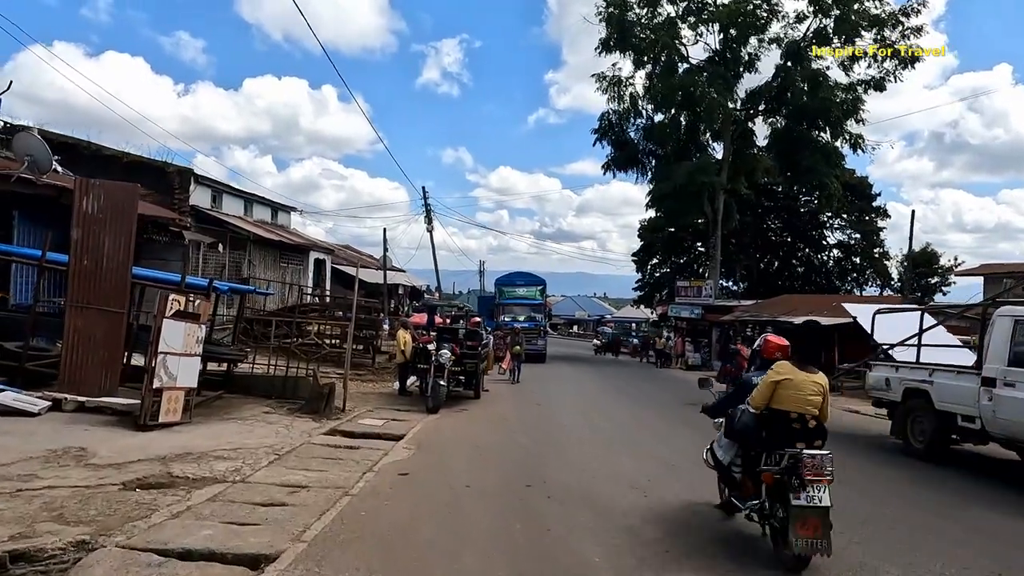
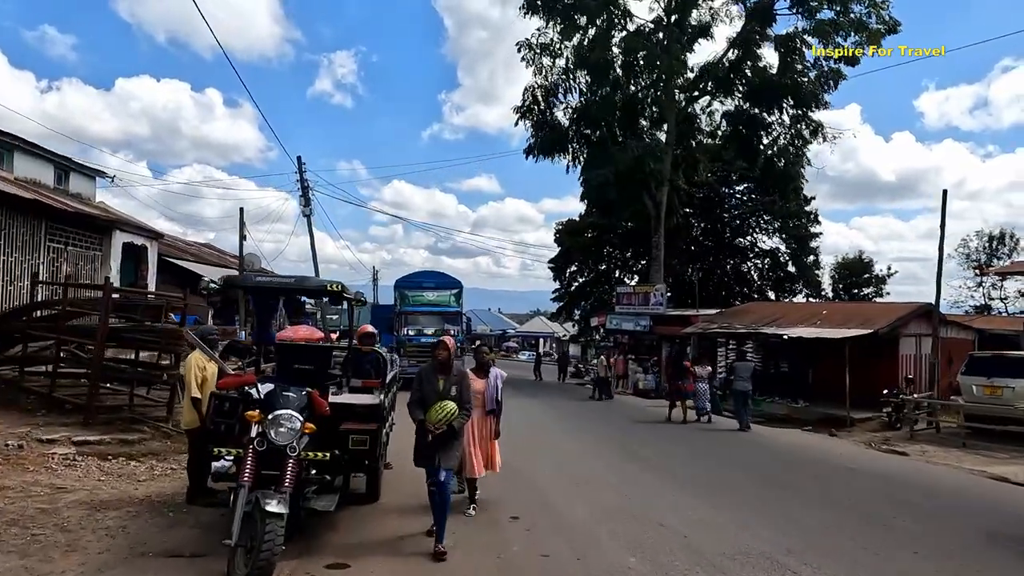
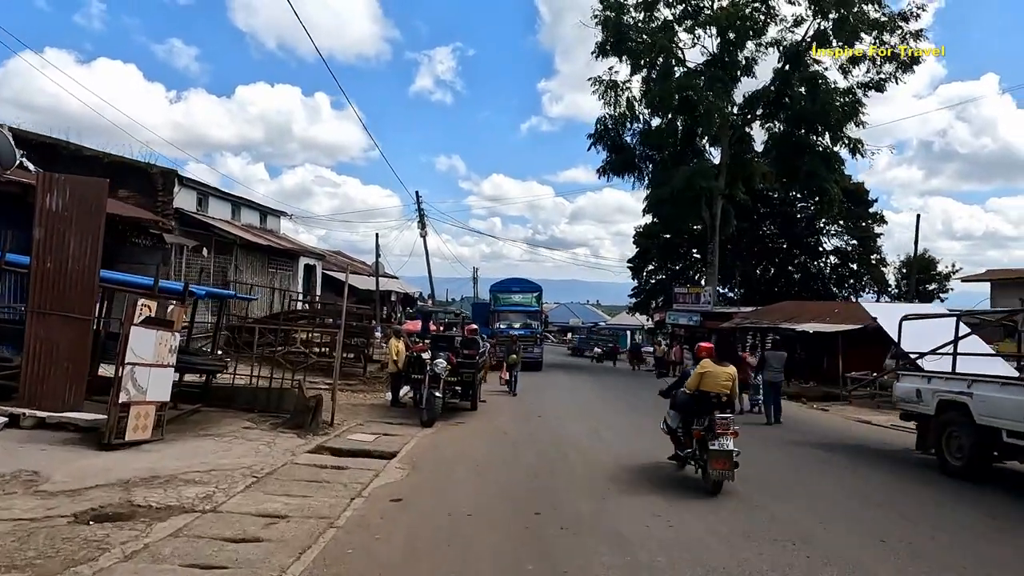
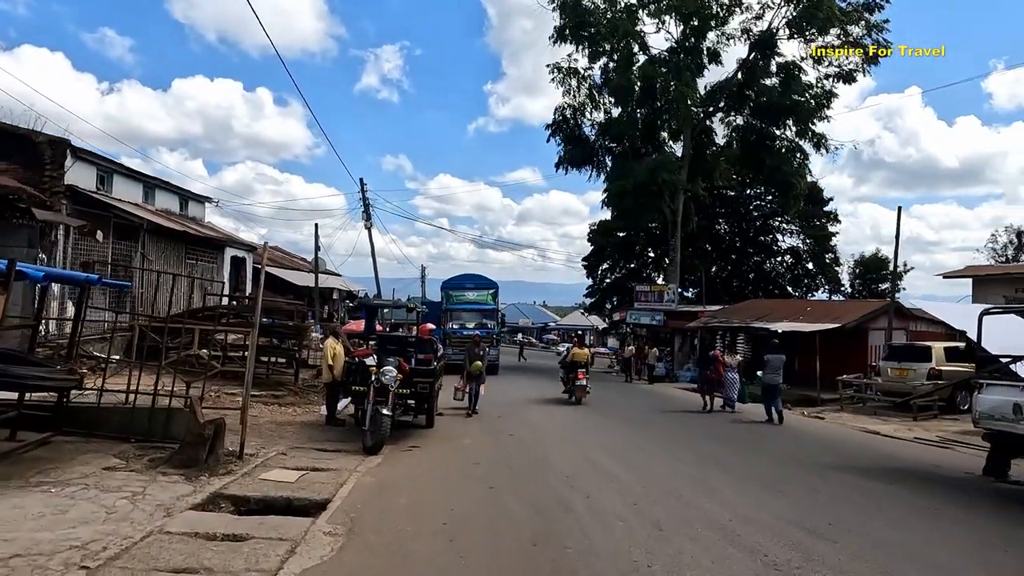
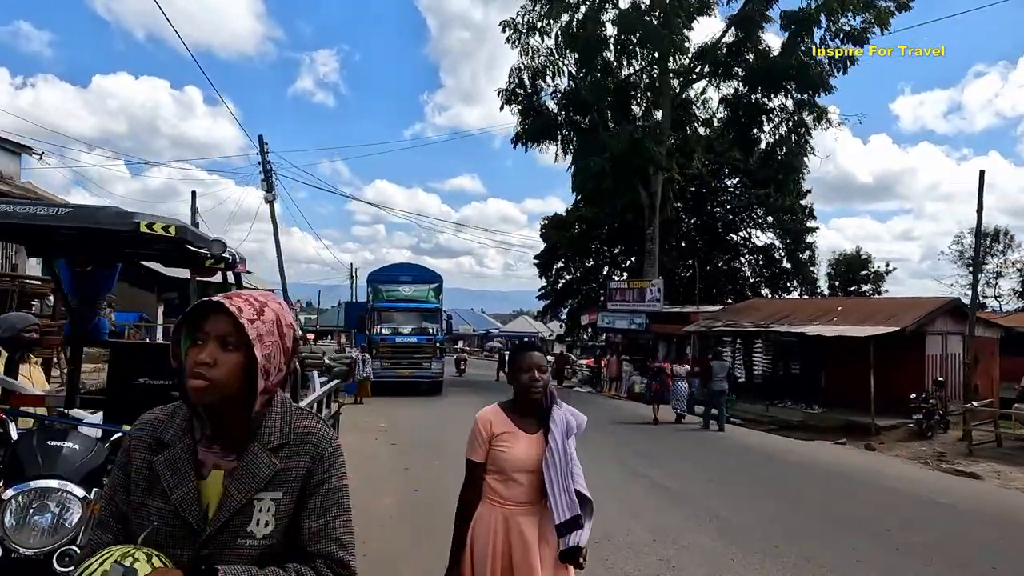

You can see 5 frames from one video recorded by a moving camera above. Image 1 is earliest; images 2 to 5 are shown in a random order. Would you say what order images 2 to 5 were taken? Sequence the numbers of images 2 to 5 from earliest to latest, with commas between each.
3, 4, 2, 5
